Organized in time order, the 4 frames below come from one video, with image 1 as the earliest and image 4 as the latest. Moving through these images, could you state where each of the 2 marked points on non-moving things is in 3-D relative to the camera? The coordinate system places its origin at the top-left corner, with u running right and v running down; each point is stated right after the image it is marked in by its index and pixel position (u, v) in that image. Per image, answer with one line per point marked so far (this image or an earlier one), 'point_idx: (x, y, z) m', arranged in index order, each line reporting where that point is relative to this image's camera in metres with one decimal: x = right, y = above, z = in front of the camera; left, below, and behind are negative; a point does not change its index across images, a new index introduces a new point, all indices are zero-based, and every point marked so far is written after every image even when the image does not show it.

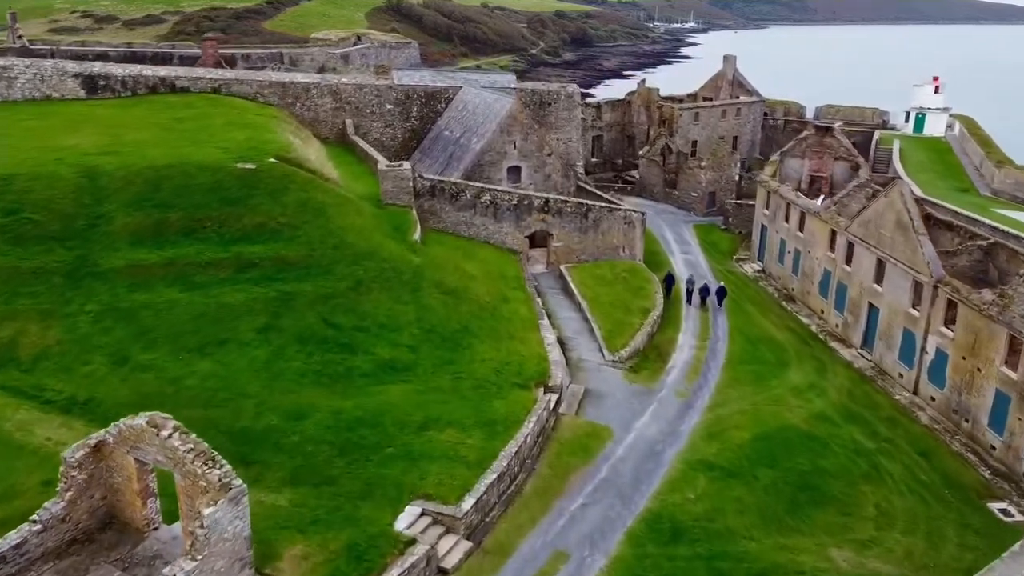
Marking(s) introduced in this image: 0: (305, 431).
0: (-4.3, -3.0, +16.7) m
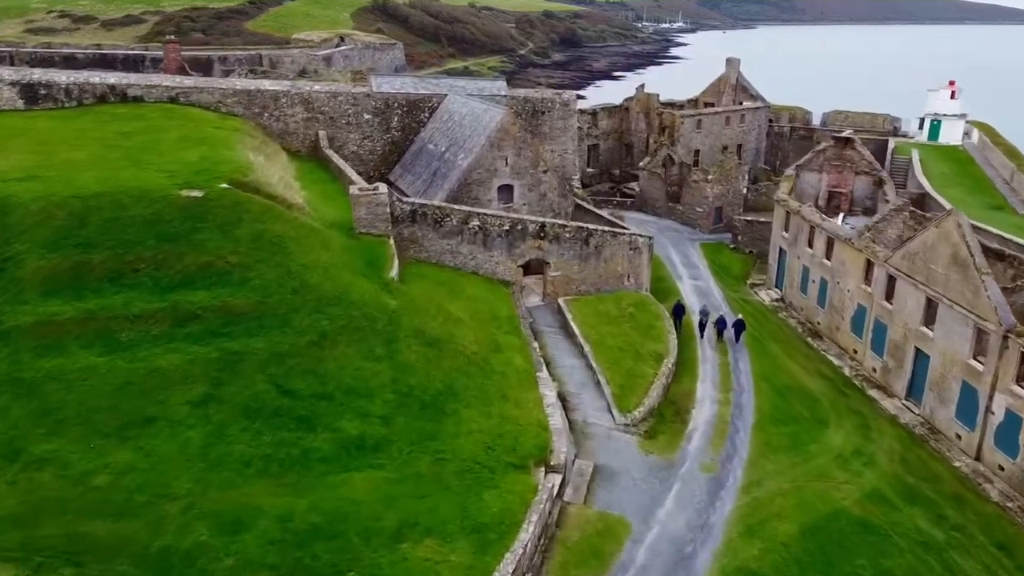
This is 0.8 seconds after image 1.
0: (-4.3, -4.2, +13.0) m
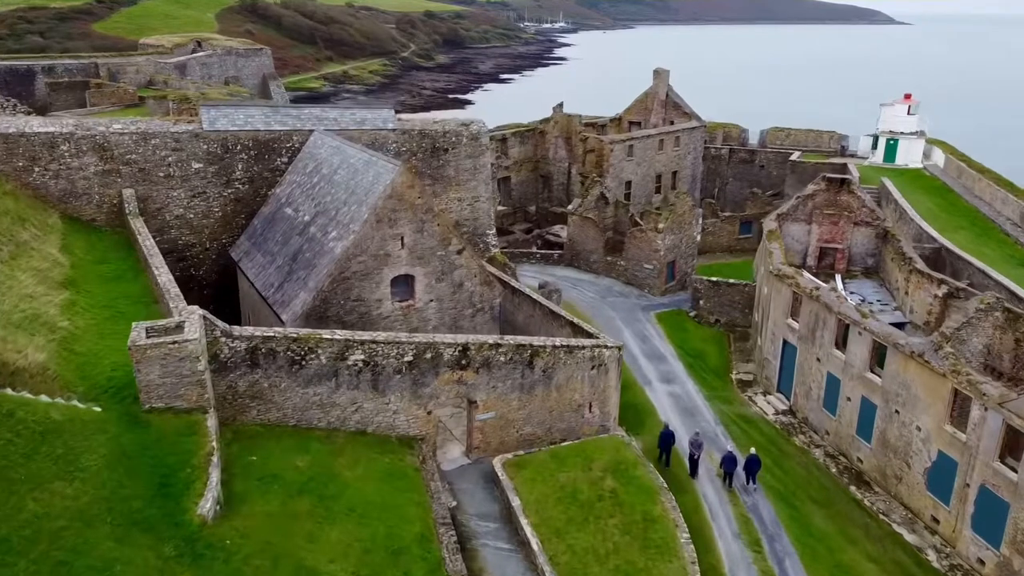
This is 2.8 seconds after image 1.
0: (-4.1, -7.9, +2.6) m
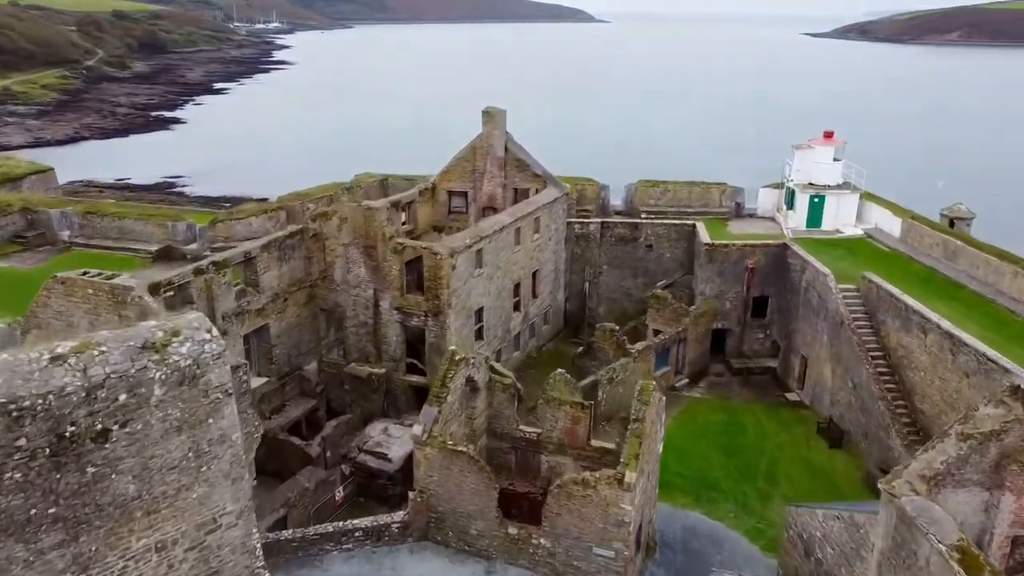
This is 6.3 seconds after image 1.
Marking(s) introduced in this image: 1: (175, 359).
0: (+3.0, -14.6, -16.1) m
1: (-4.3, -1.0, +10.3) m
